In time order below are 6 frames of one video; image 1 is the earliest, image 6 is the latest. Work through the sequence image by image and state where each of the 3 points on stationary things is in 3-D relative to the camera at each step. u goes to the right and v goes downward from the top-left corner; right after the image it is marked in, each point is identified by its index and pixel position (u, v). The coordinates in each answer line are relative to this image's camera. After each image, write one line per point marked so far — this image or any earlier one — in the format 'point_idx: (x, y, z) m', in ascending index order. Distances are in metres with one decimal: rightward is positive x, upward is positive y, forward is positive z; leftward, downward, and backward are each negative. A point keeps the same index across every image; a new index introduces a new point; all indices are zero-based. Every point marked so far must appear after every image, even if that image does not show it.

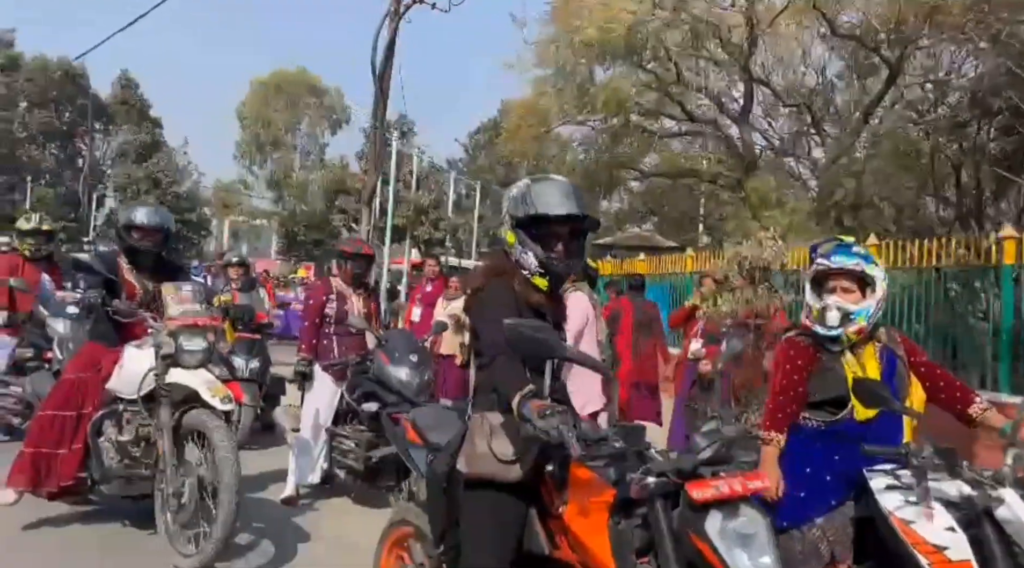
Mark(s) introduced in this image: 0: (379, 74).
0: (-2.2, +3.5, +14.7) m
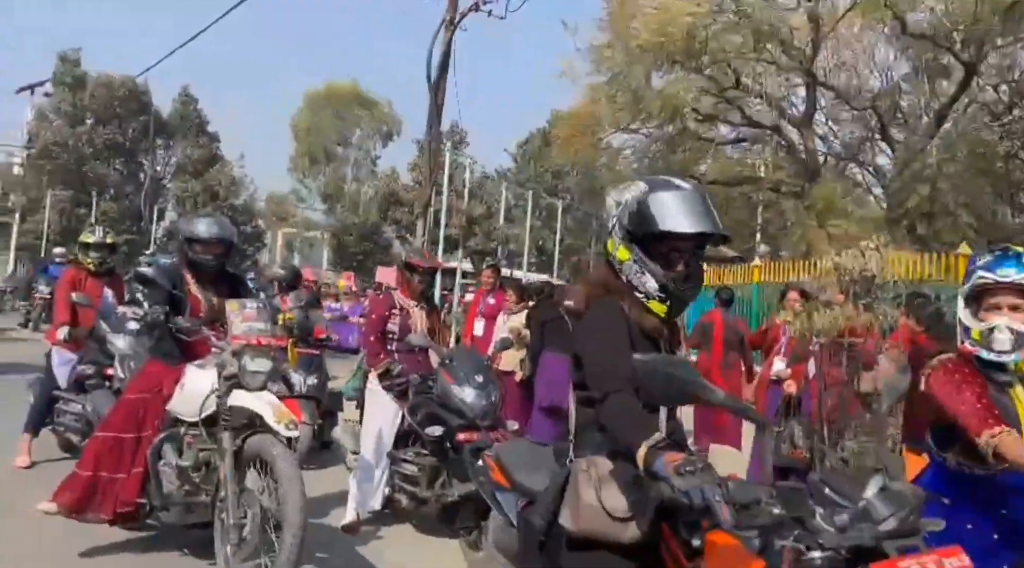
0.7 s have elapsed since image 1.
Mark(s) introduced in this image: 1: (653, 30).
0: (-1.3, +3.3, +14.5) m
1: (+3.1, +5.6, +19.7) m
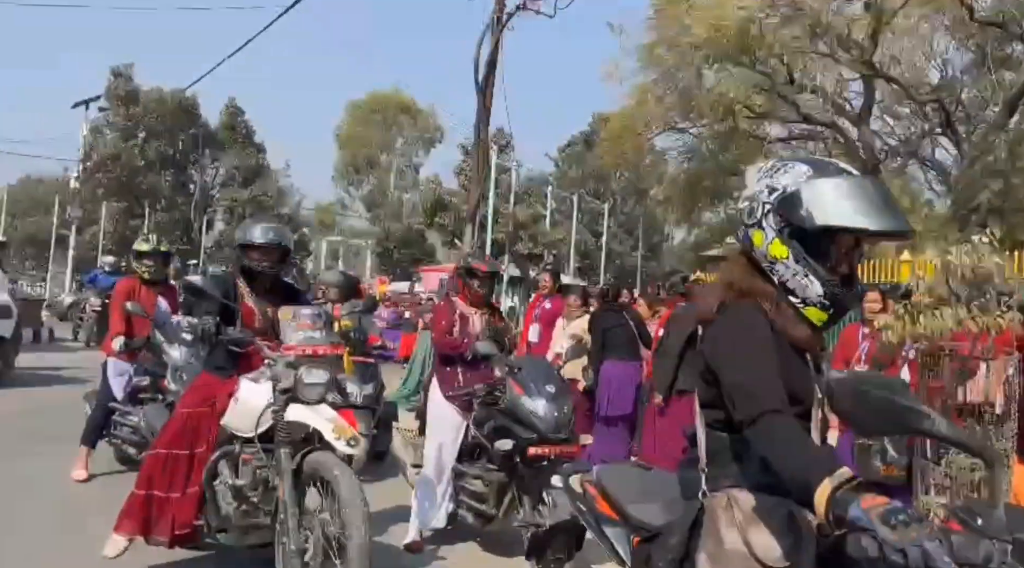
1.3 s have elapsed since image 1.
0: (-0.5, +3.2, +14.2) m
1: (+4.2, +5.6, +19.2) m
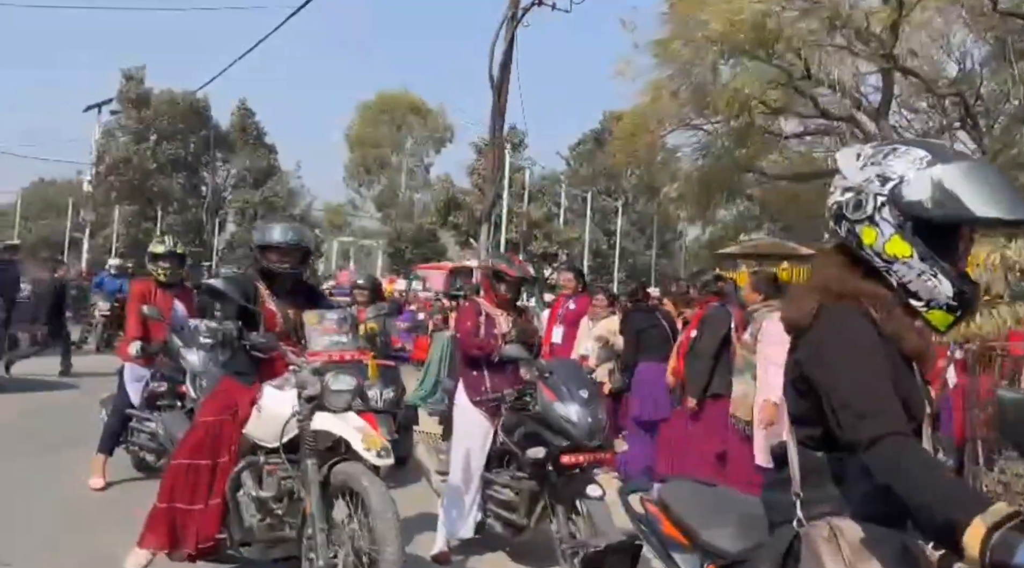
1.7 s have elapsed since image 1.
0: (-0.2, +3.2, +14.0) m
1: (+4.4, +5.6, +18.9) m
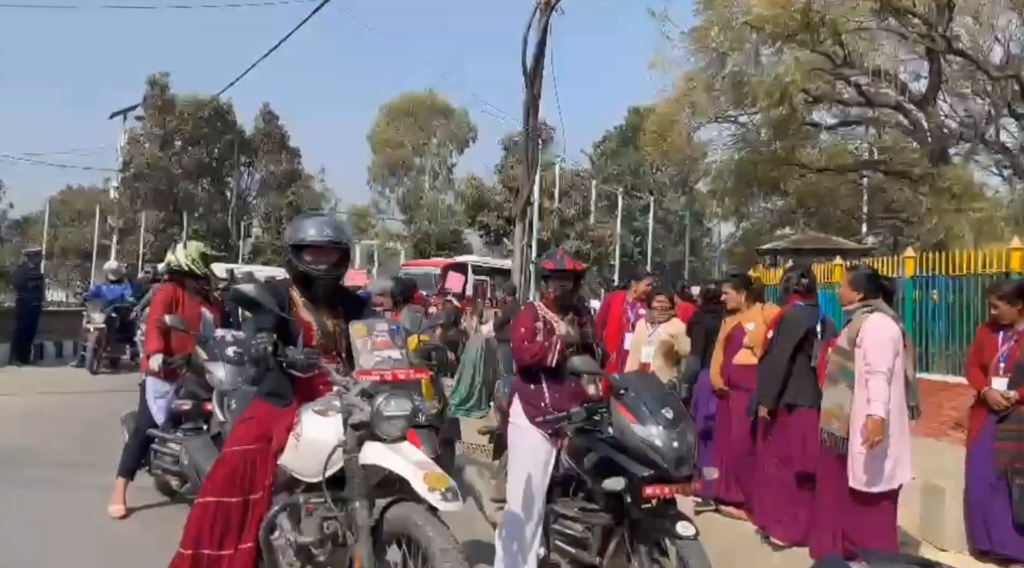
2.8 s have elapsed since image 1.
0: (+0.3, +3.2, +13.4) m
1: (+5.1, +5.7, +18.2) m
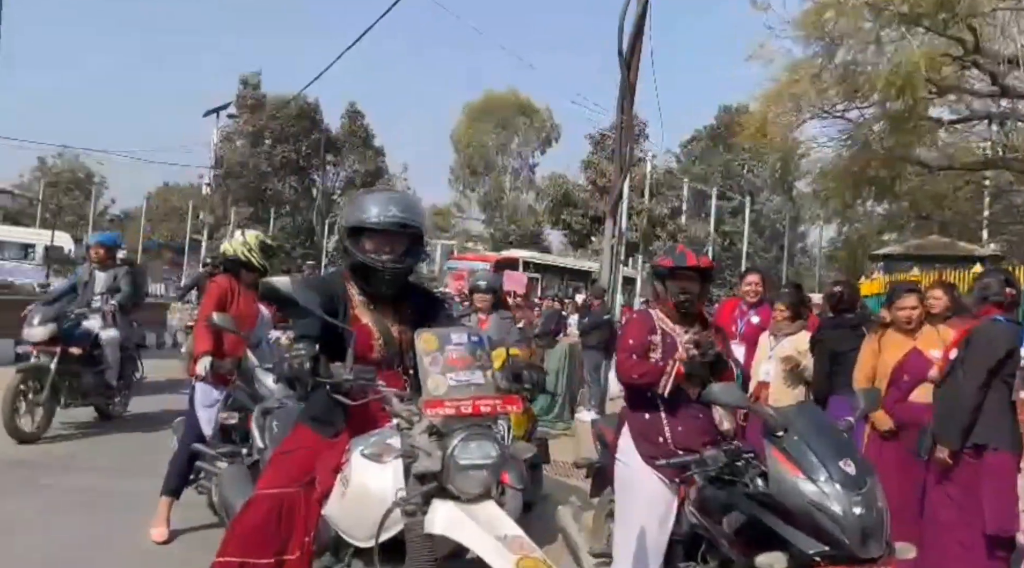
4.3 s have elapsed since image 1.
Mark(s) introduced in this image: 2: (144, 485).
0: (+1.6, +3.2, +12.2) m
1: (+6.9, +5.5, +16.6) m
2: (-3.1, -1.7, +7.4) m
